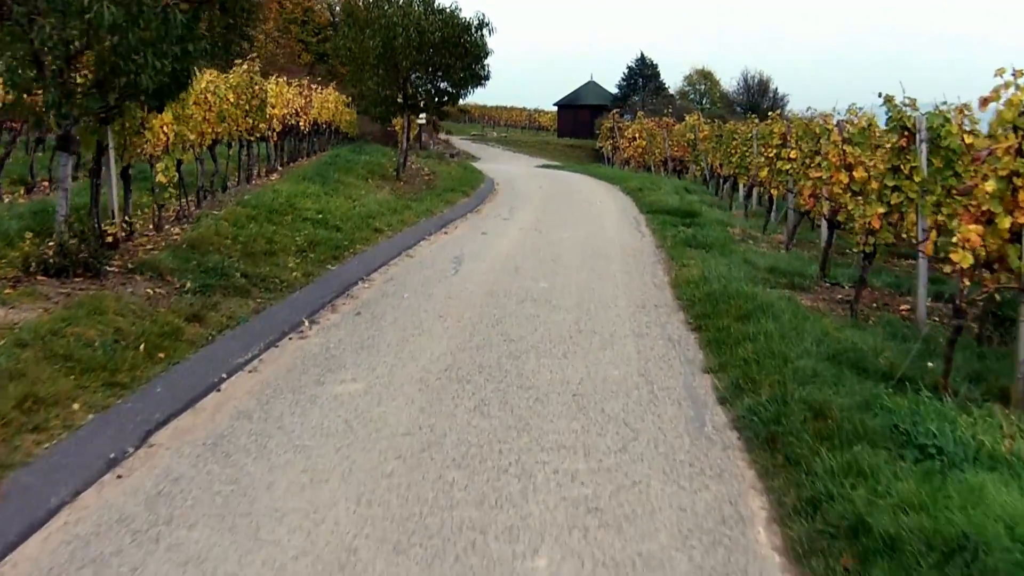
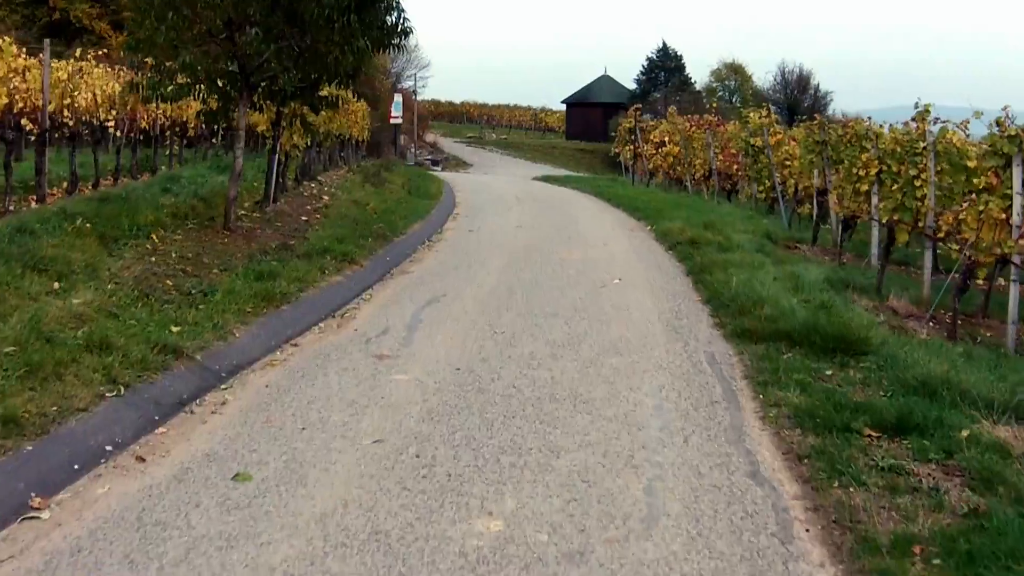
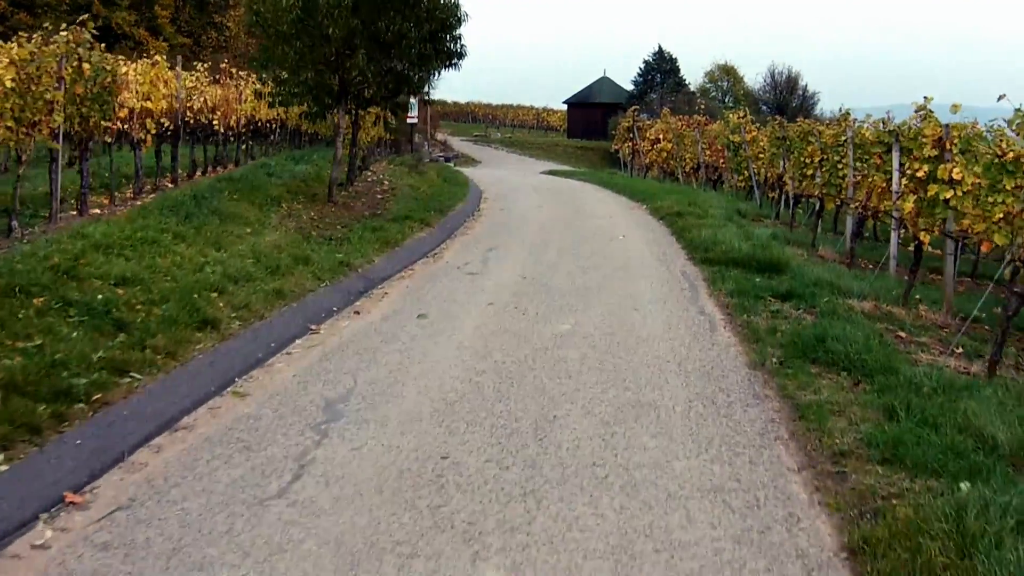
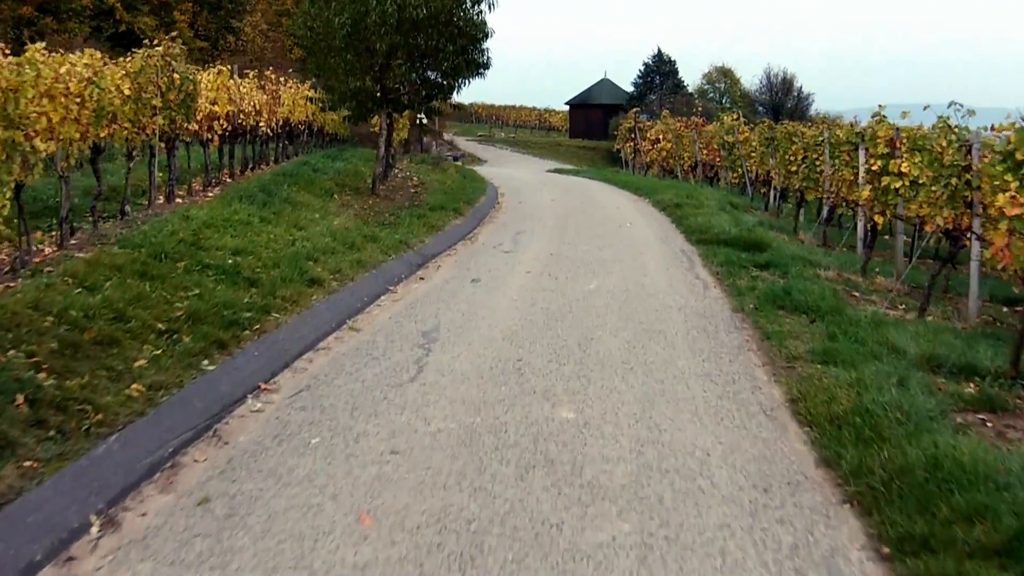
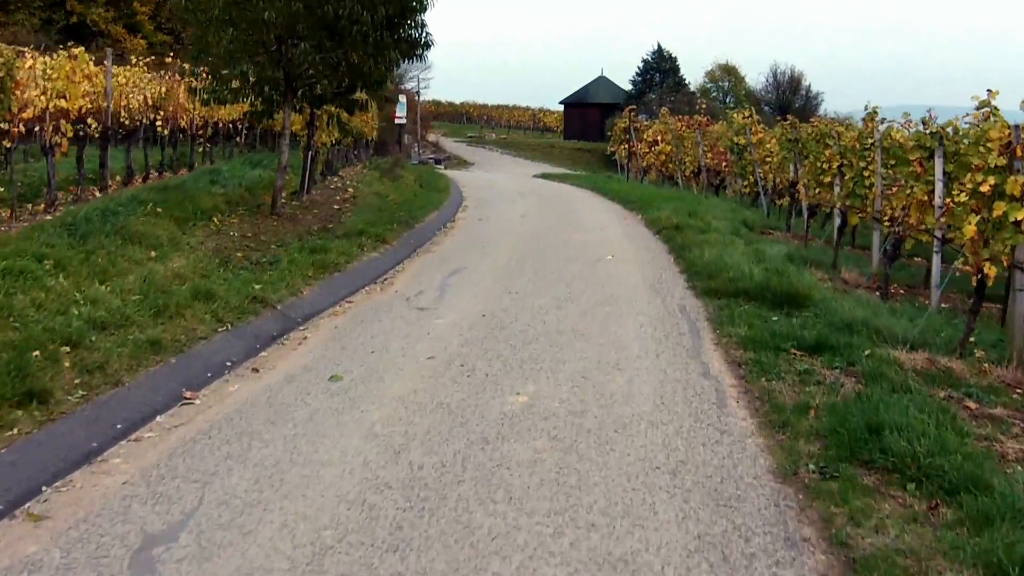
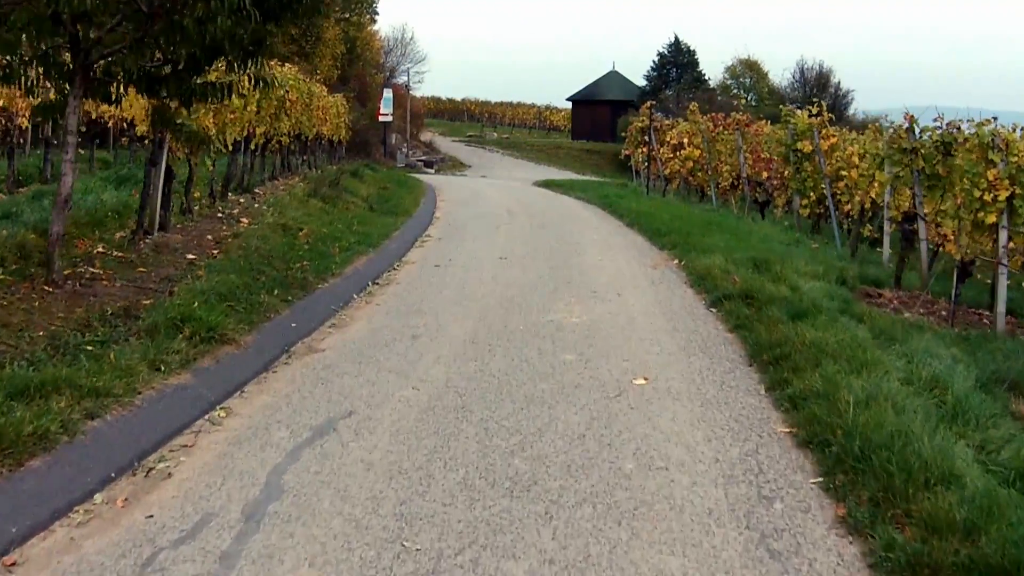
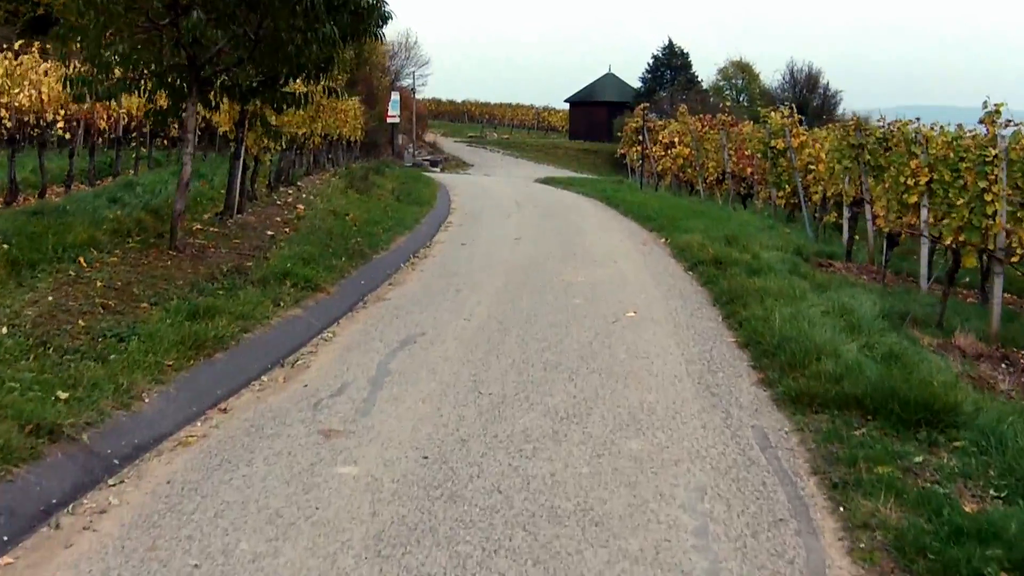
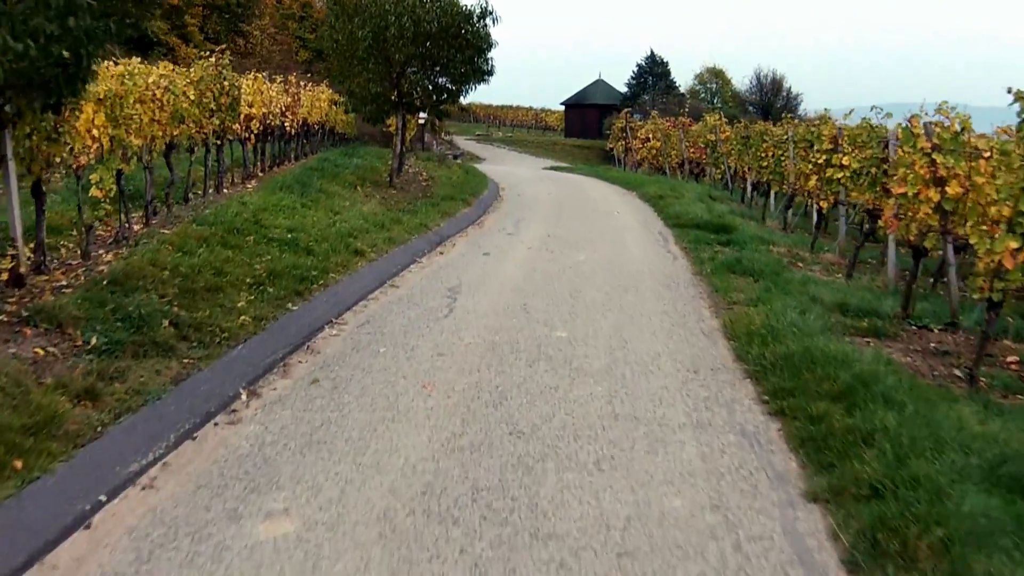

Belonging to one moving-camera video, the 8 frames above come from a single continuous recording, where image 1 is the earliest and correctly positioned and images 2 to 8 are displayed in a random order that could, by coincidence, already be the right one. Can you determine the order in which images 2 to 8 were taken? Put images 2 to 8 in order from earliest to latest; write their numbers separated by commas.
8, 4, 3, 5, 2, 7, 6
